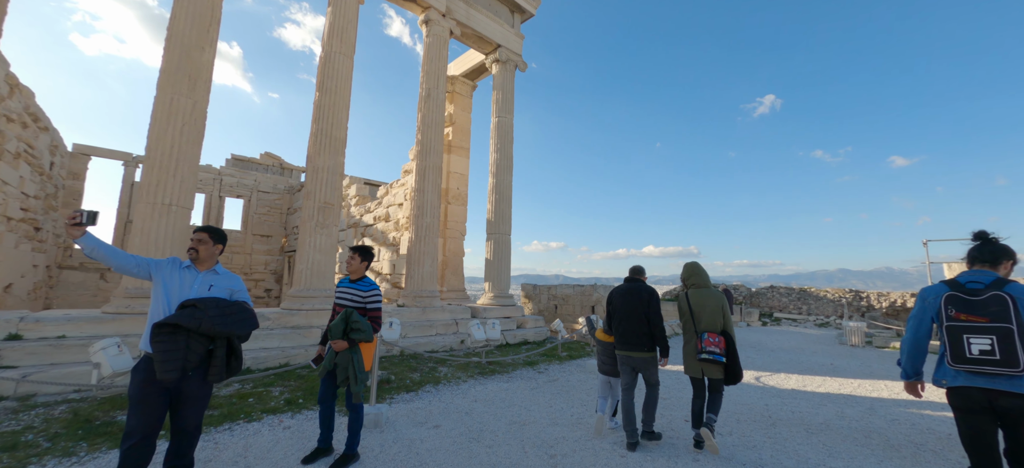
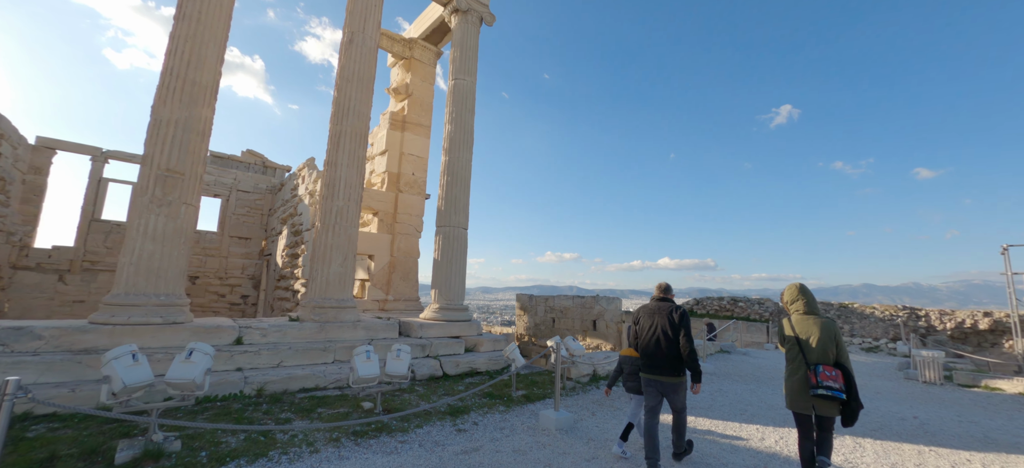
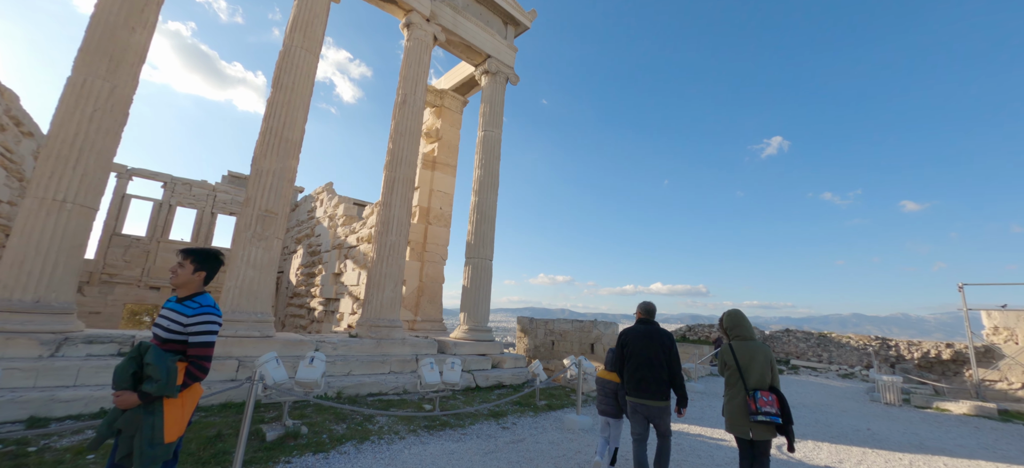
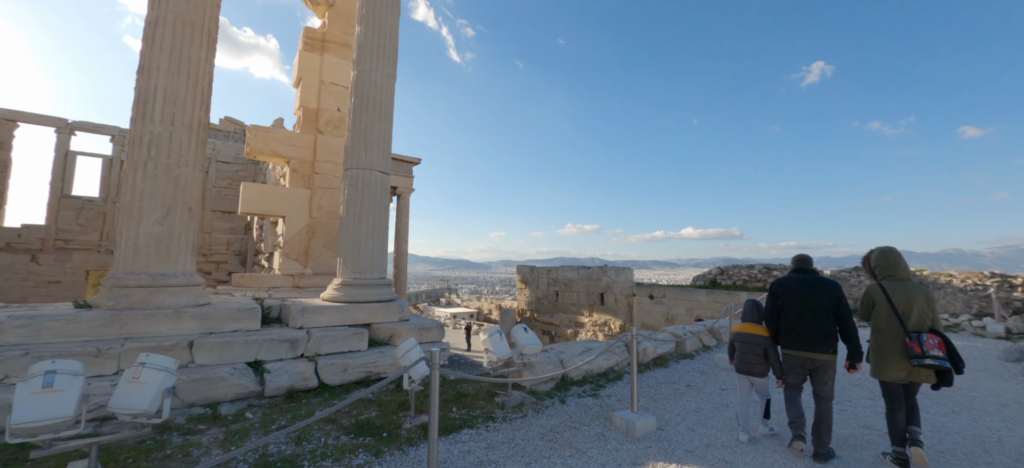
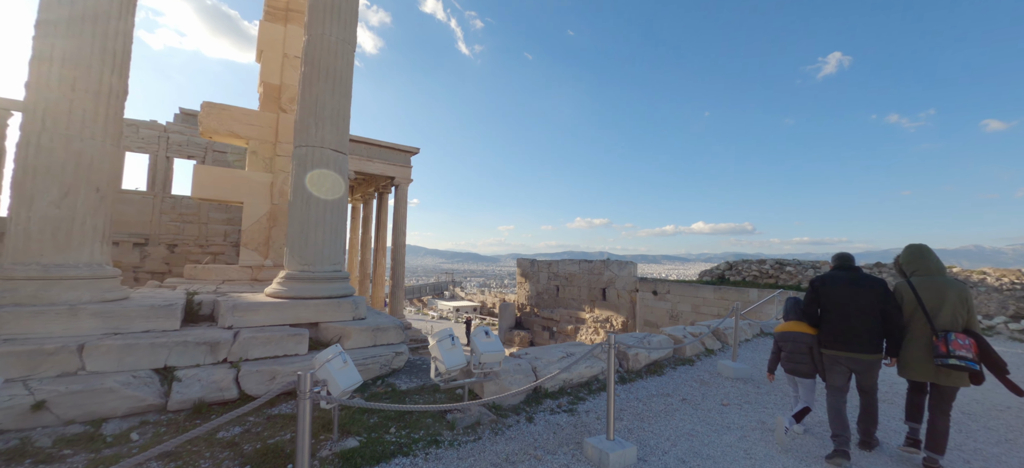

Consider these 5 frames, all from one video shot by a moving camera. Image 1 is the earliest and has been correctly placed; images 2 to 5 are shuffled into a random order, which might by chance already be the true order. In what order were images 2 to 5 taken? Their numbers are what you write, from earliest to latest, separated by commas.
3, 2, 4, 5
